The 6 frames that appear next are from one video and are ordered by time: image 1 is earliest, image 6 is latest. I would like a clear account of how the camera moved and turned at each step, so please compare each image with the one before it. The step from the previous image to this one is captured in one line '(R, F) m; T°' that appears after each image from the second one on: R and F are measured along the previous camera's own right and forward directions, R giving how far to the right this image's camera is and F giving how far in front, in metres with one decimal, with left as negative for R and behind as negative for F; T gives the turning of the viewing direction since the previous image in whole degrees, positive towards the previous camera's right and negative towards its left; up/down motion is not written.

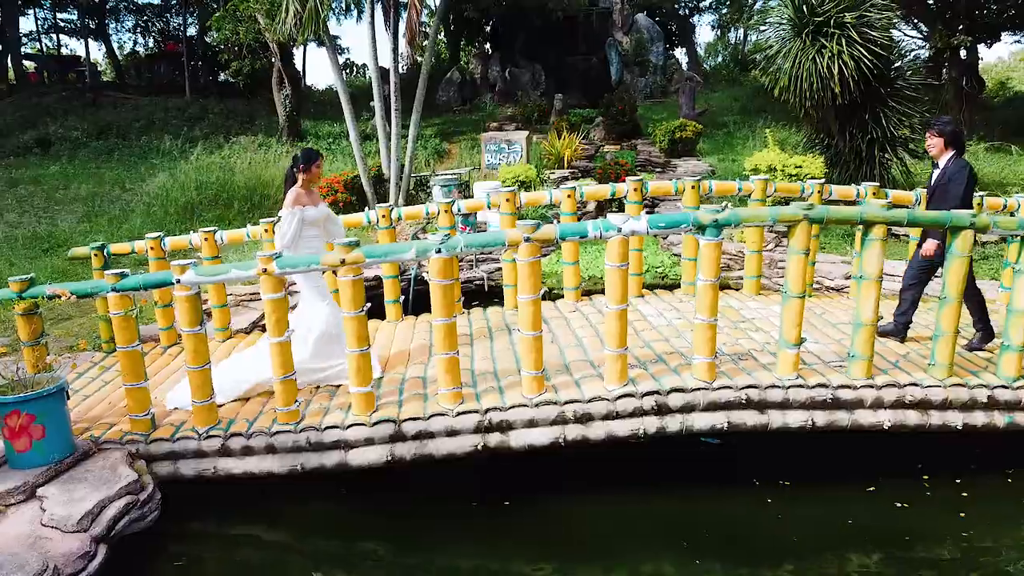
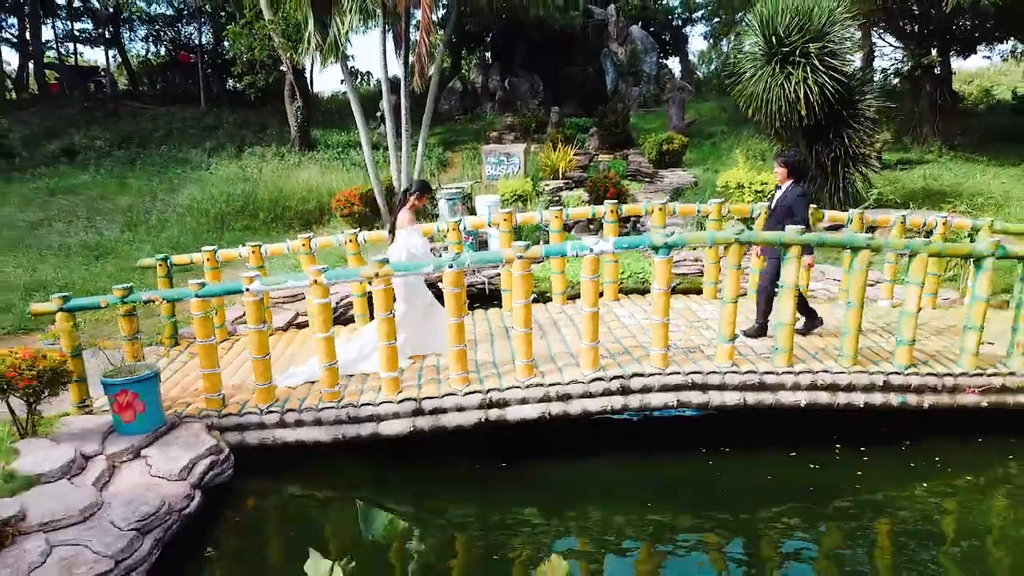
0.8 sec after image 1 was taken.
(0.0, -0.9) m; 0°
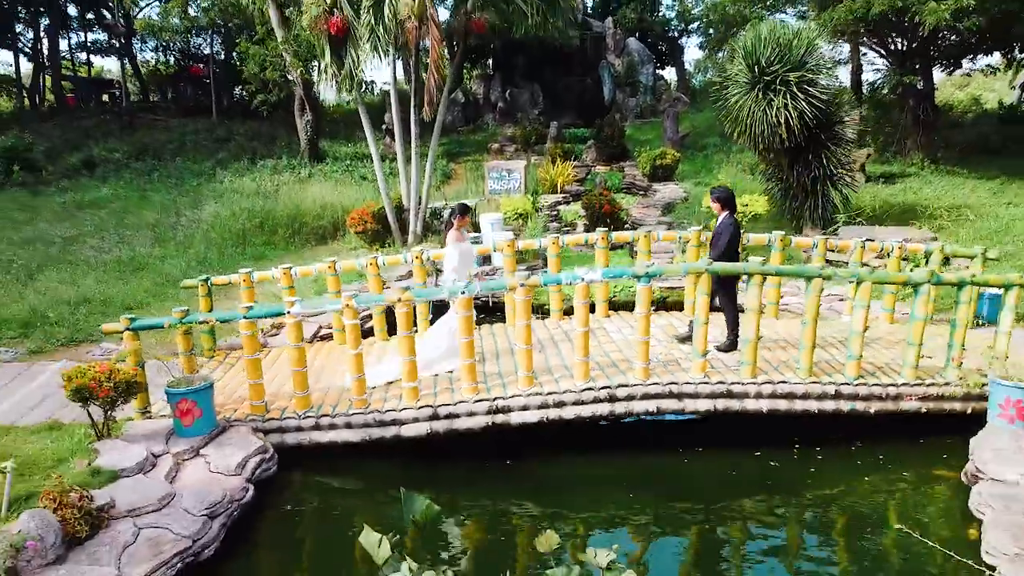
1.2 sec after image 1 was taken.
(0.0, -0.7) m; 0°
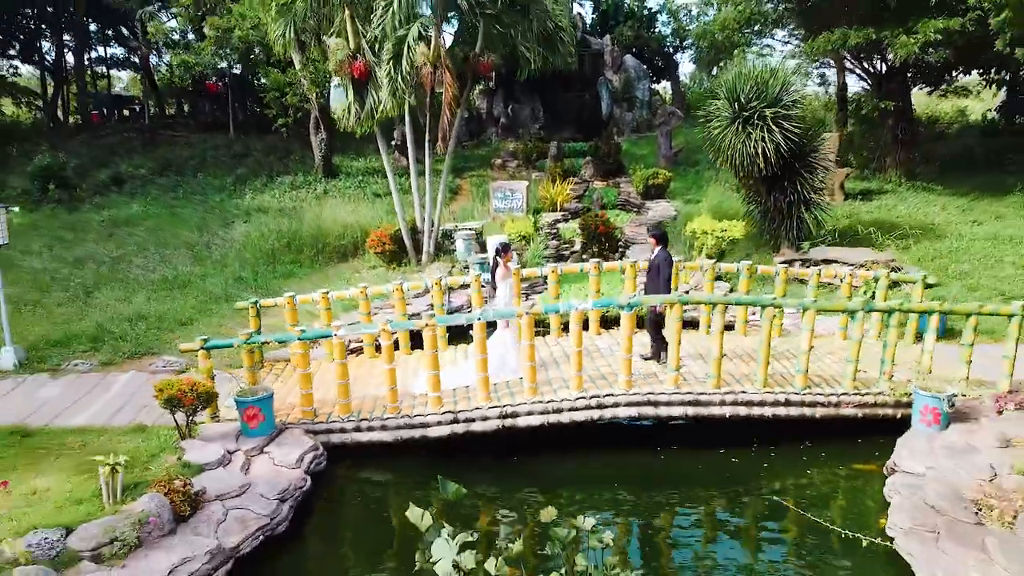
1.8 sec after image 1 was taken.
(-0.1, -1.1) m; 0°
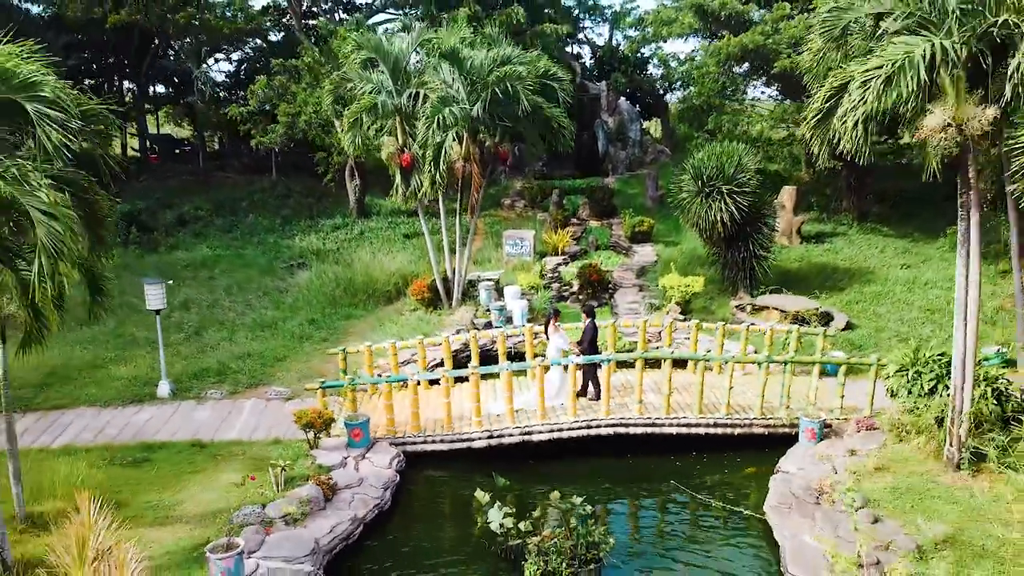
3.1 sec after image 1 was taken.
(-0.2, -3.0) m; 0°
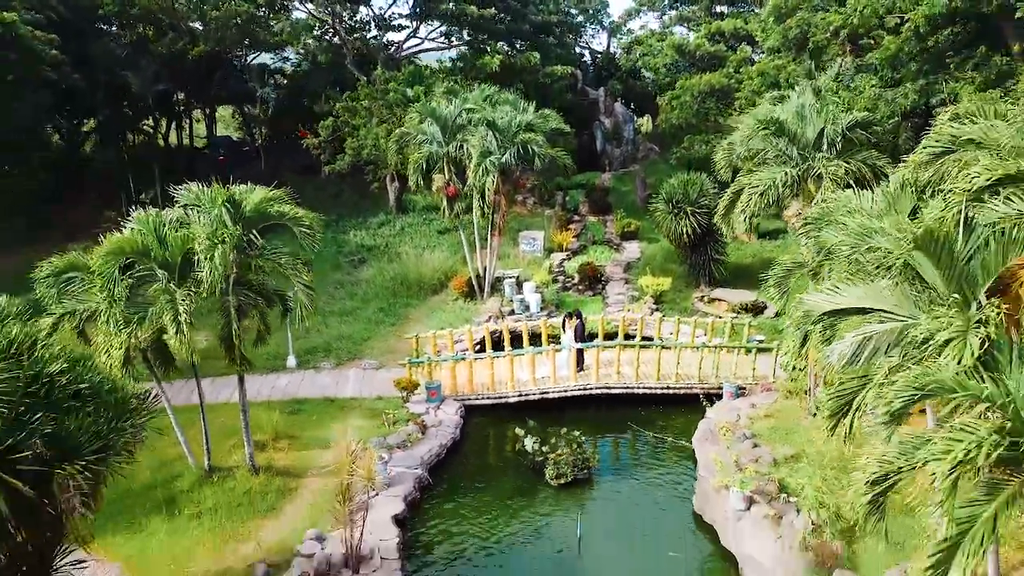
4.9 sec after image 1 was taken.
(-0.4, -4.7) m; 0°
